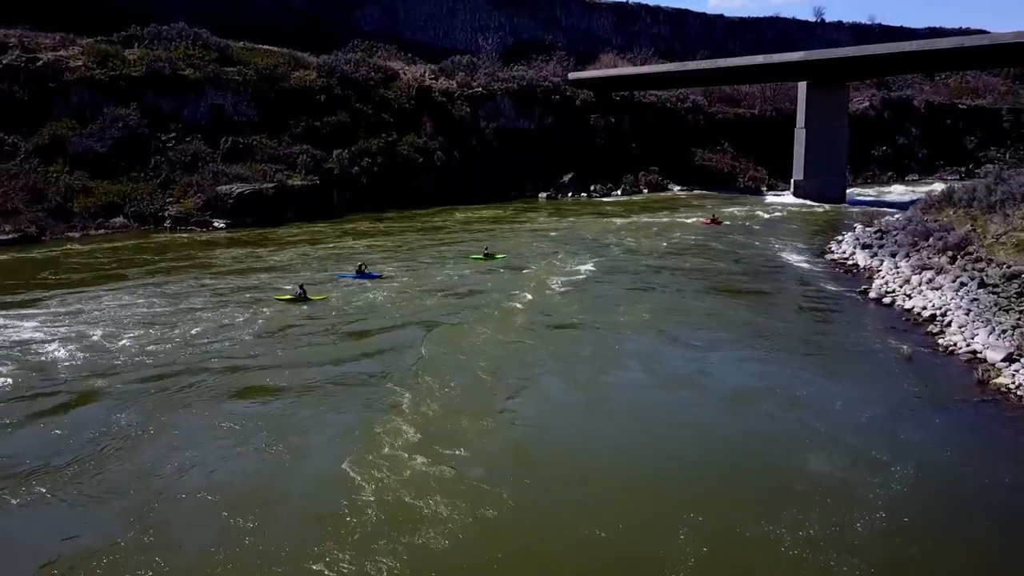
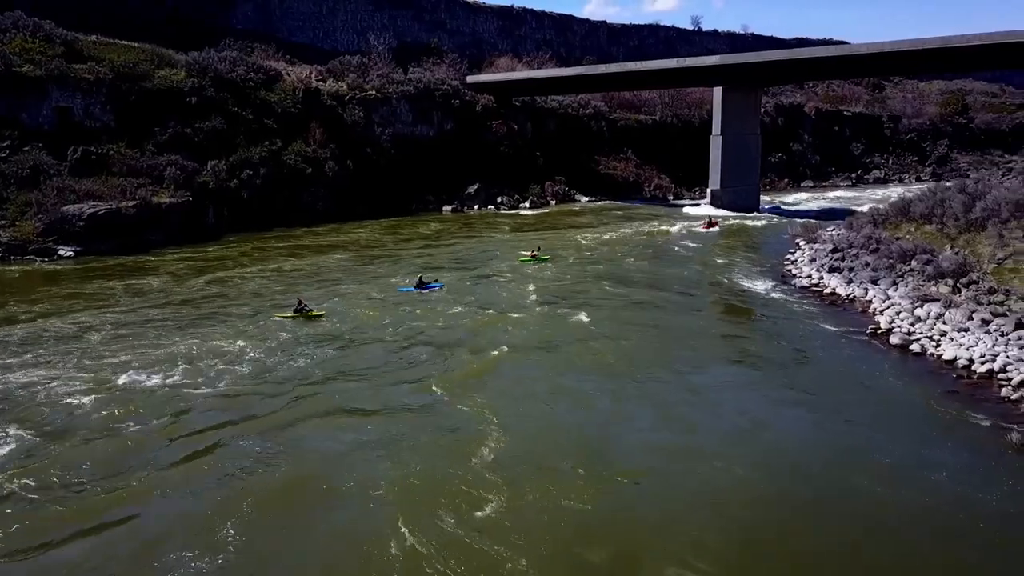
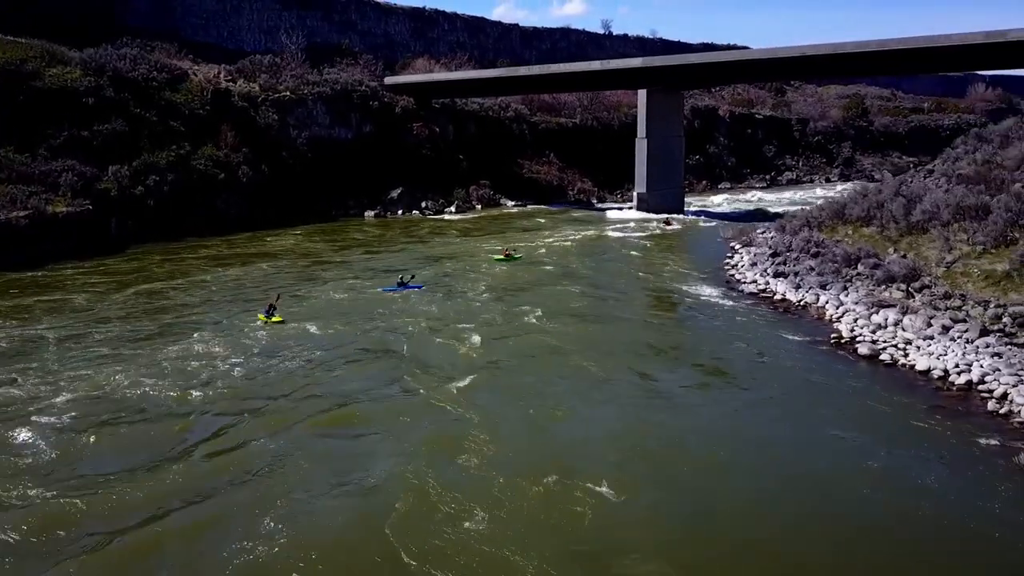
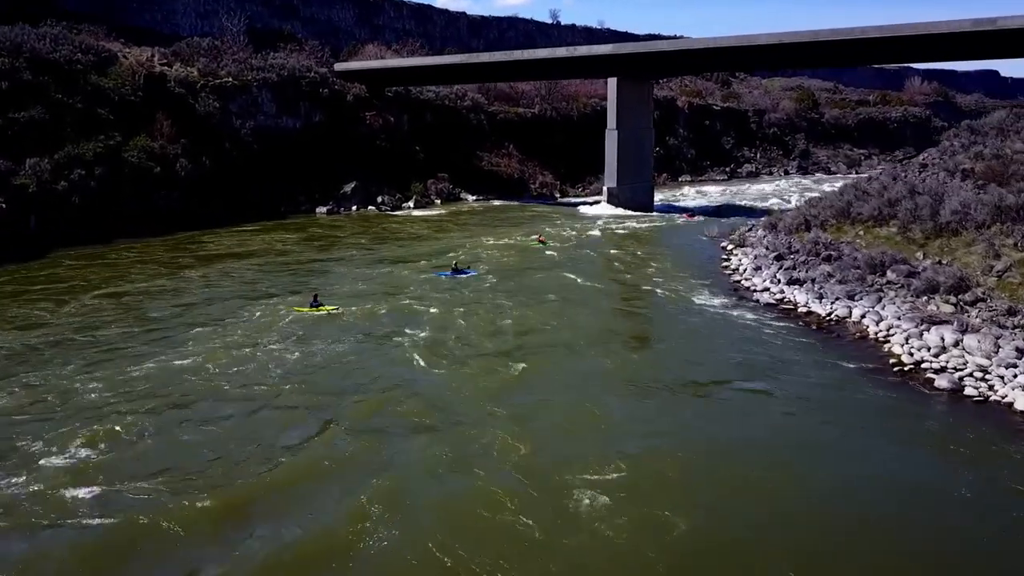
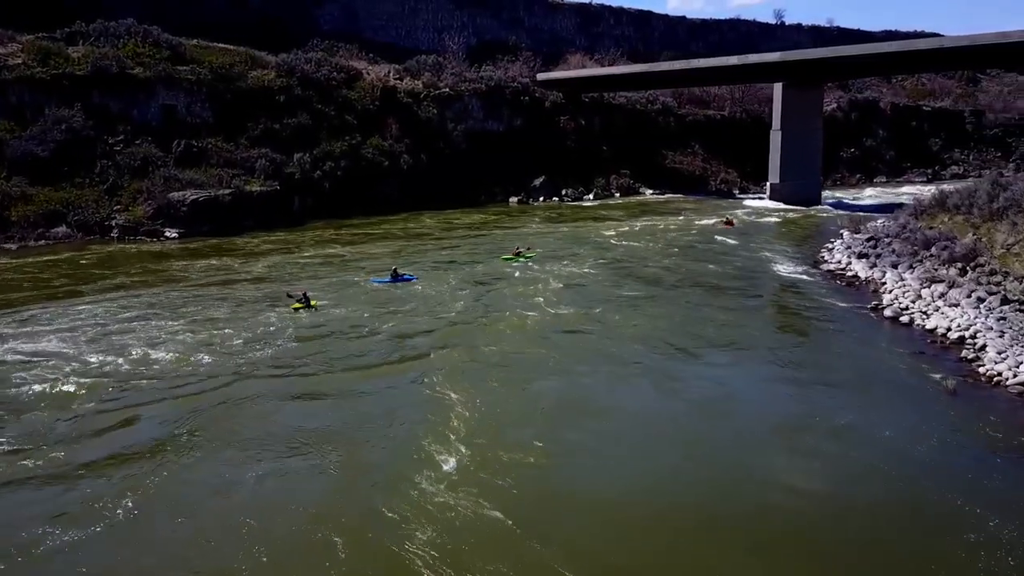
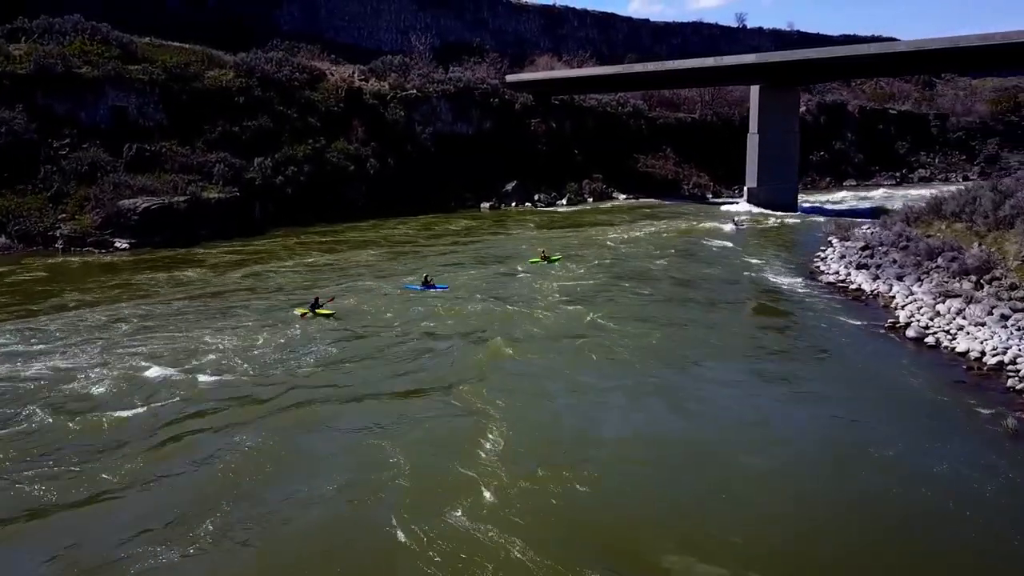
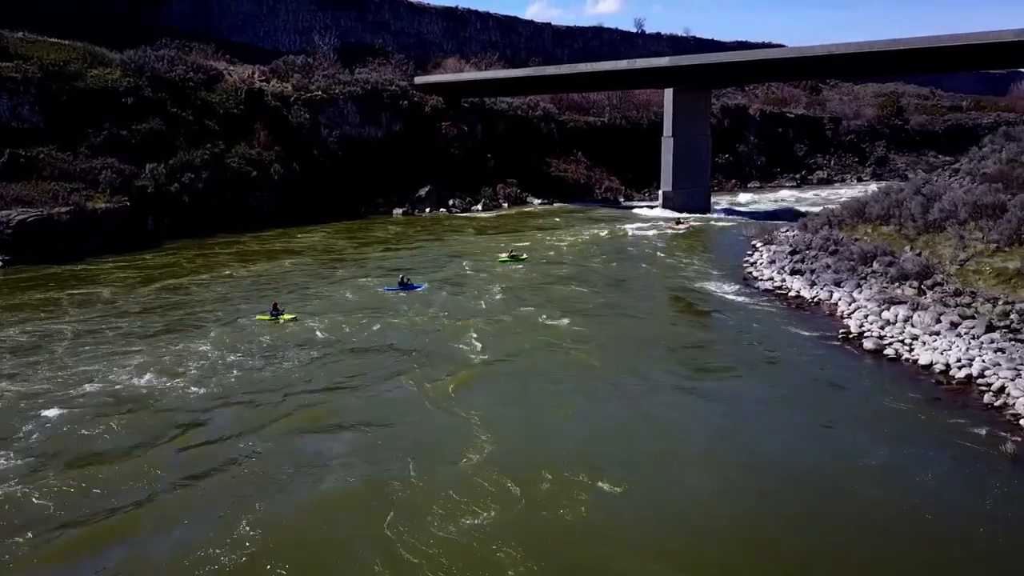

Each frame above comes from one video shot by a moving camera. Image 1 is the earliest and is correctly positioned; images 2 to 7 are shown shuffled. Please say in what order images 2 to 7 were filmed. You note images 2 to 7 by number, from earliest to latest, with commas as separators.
5, 6, 2, 7, 3, 4
